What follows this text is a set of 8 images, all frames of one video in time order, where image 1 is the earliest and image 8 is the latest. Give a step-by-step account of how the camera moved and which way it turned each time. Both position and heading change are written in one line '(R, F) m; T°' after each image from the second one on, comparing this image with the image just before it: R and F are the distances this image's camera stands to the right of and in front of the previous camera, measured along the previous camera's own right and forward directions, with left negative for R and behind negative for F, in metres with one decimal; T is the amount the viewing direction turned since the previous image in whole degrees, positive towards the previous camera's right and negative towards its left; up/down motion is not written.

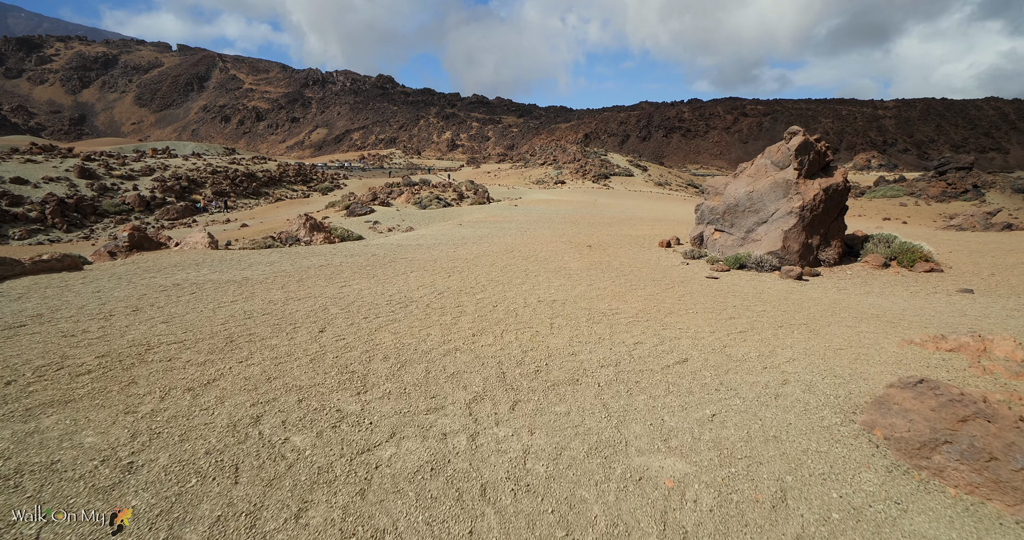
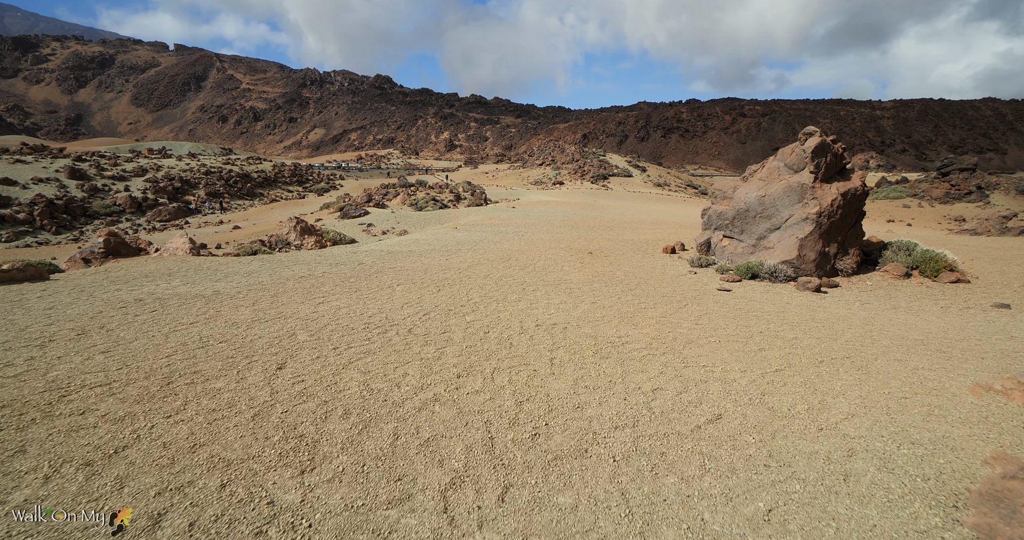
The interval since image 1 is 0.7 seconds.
(0.0, +0.6) m; 0°
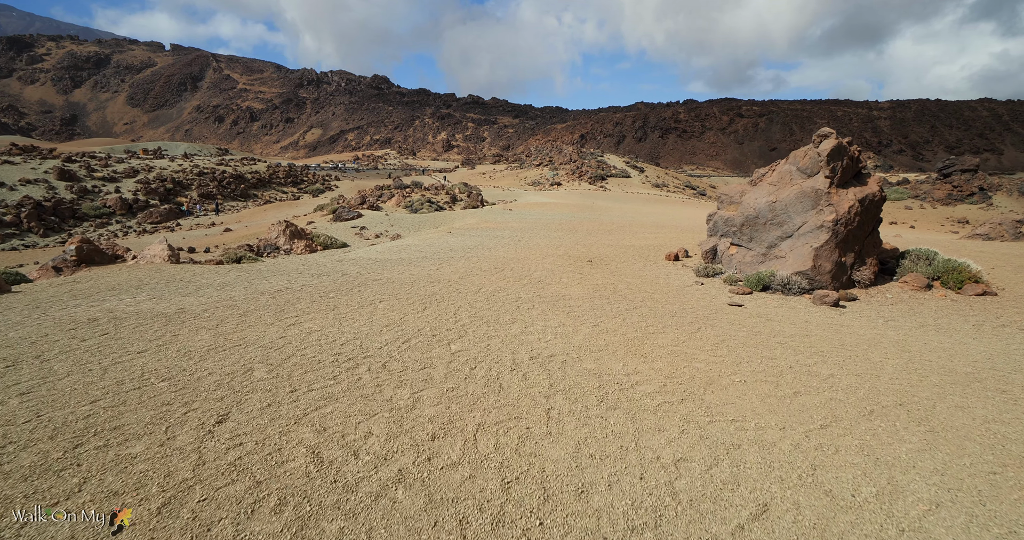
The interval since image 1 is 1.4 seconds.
(+0.1, +0.6) m; 0°
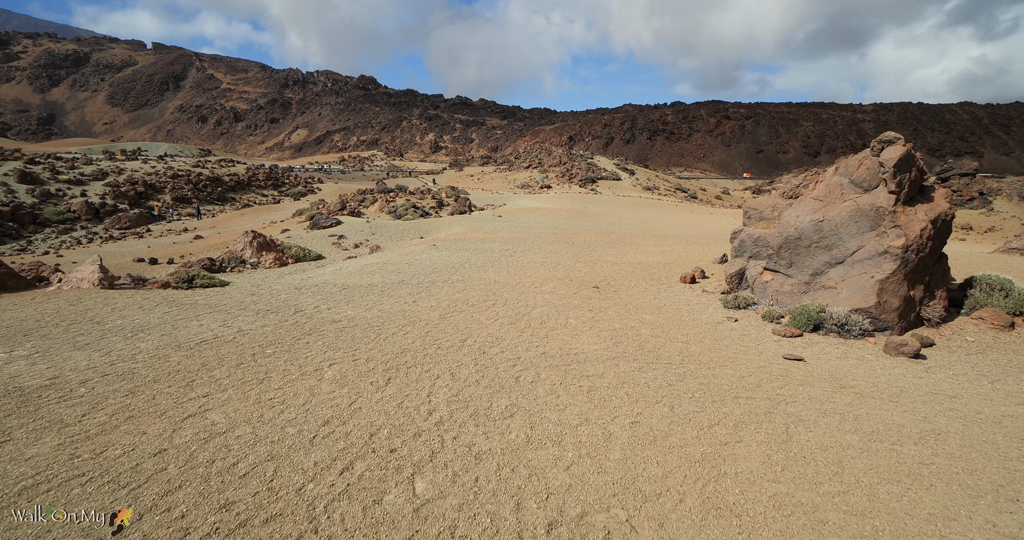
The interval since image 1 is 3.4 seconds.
(-0.1, +1.7) m; +1°
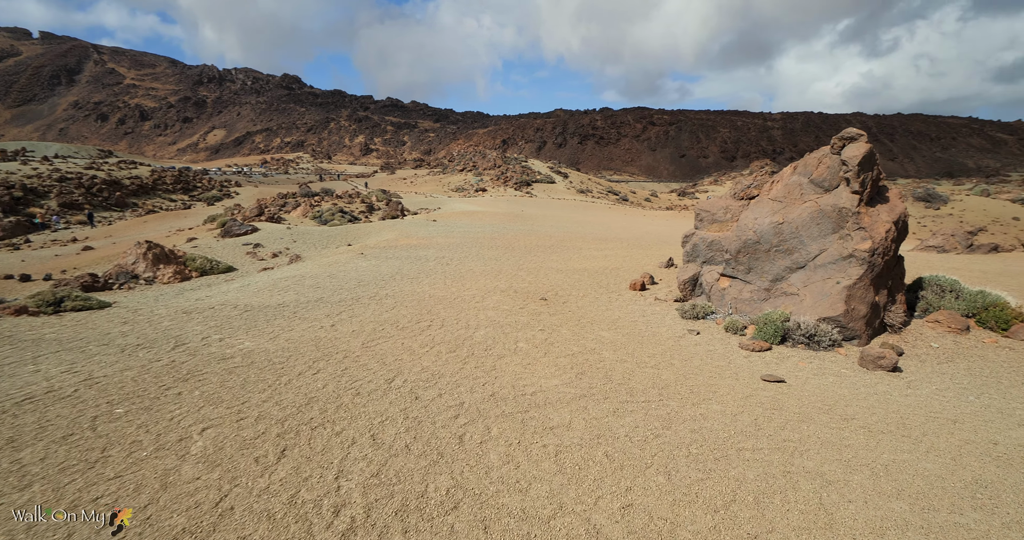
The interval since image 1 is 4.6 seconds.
(0.0, +1.0) m; +7°
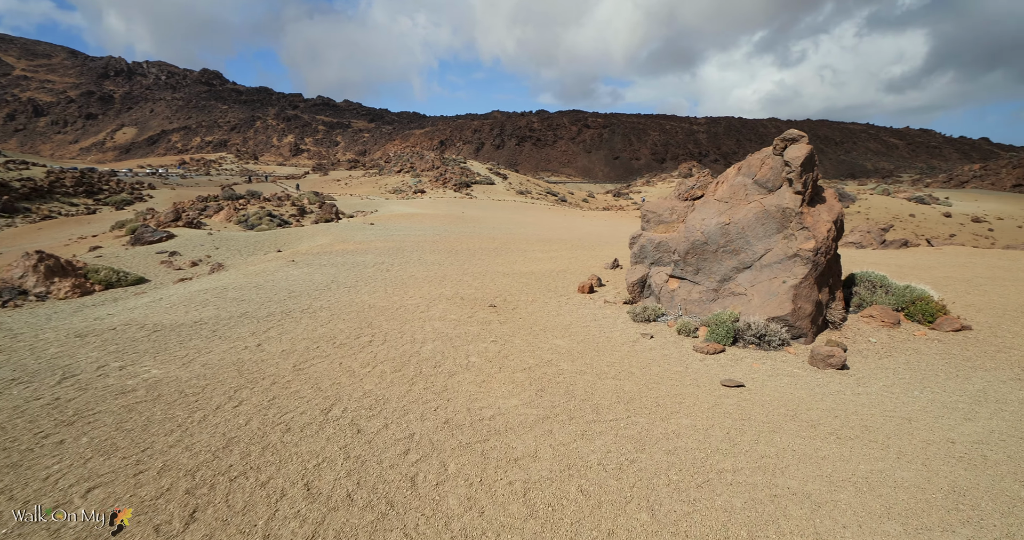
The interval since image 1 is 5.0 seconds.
(-0.1, +0.4) m; +7°
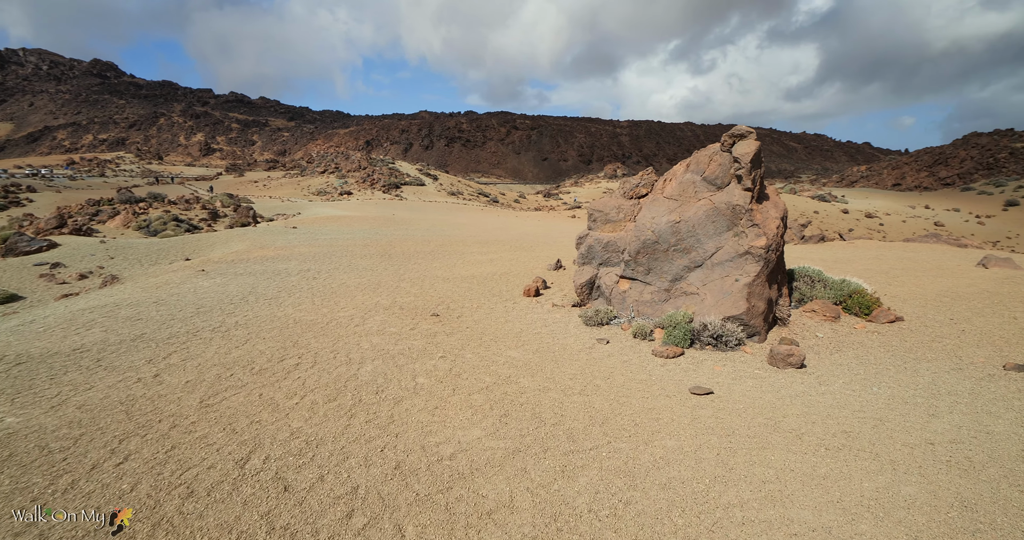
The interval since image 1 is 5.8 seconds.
(-0.2, +0.6) m; +8°
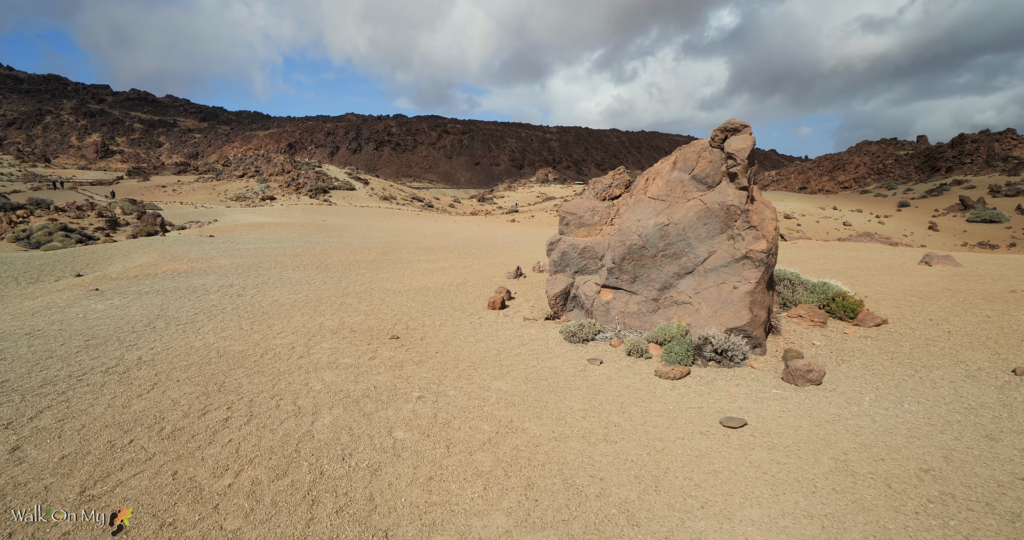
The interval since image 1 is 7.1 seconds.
(-0.5, +1.0) m; +8°
